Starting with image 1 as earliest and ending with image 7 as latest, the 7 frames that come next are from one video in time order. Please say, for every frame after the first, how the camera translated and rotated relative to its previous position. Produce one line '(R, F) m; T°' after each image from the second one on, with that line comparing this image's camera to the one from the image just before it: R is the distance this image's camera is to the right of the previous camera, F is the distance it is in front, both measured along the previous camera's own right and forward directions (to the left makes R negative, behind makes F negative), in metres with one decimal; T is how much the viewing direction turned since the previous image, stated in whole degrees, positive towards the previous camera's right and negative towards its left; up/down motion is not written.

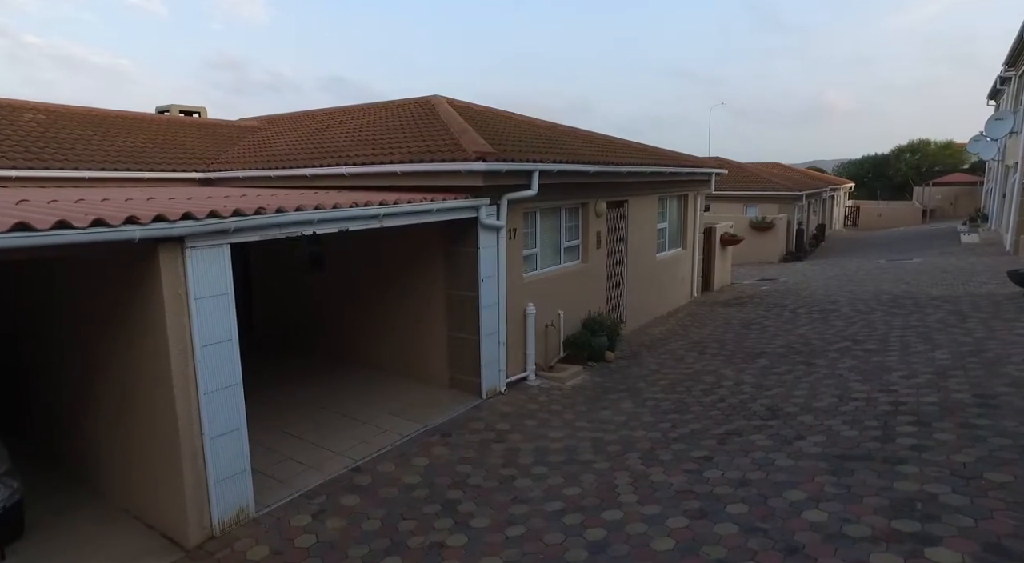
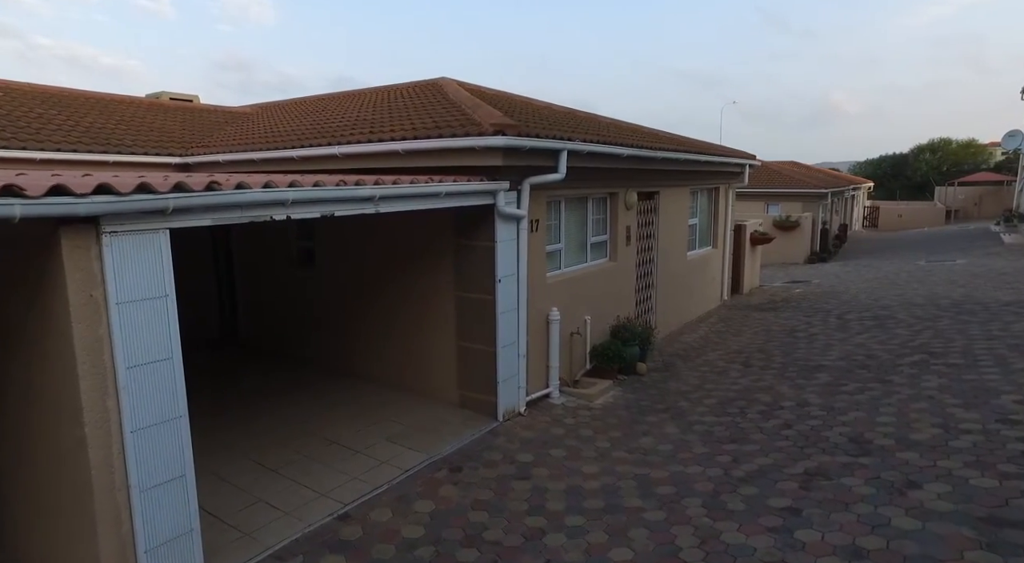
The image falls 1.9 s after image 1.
(-0.2, +1.3) m; 0°
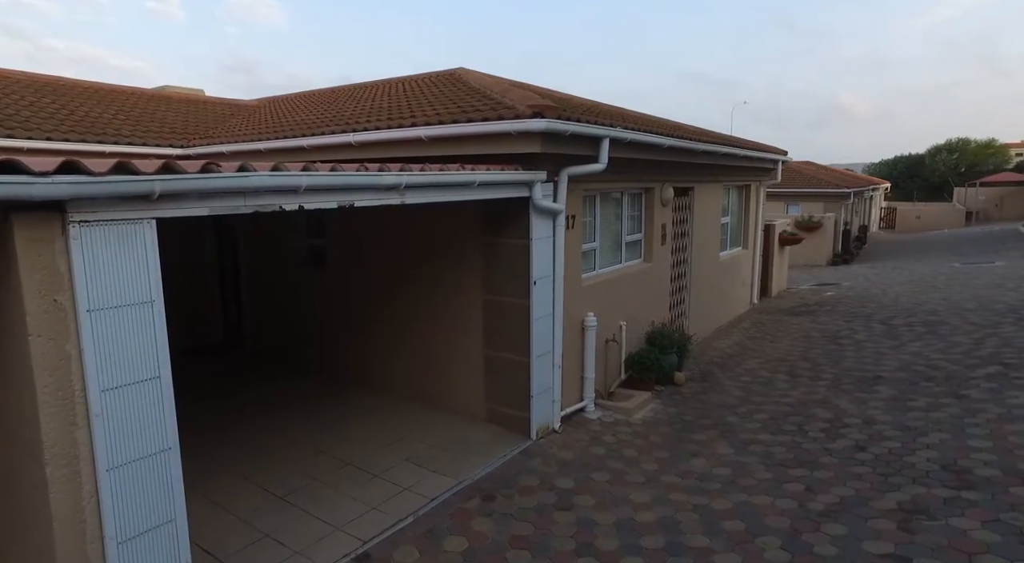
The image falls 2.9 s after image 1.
(-0.3, +0.7) m; 0°
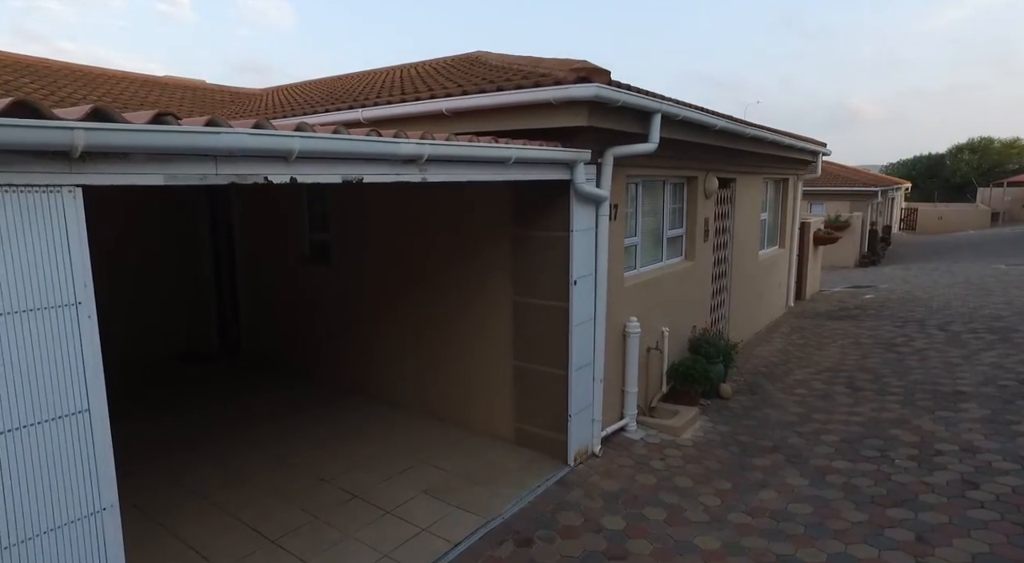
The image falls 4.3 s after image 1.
(-0.2, +0.9) m; -1°
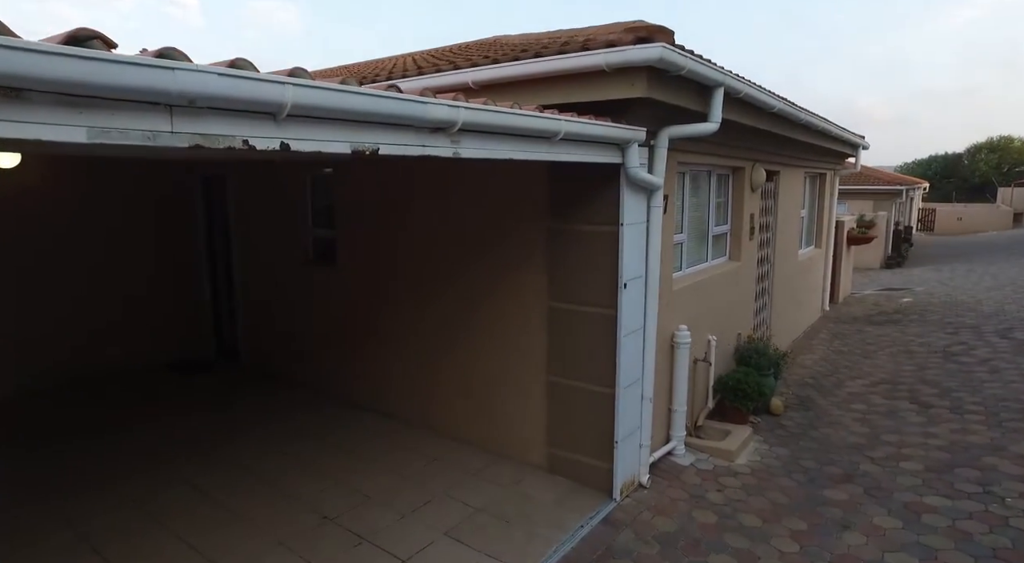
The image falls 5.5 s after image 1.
(-0.2, +0.8) m; 0°
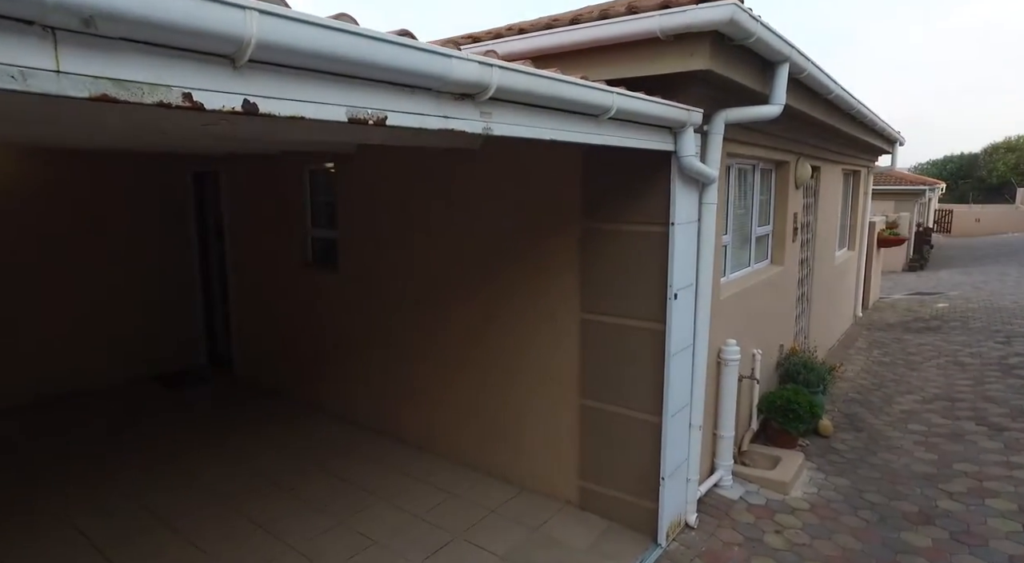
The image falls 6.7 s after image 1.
(-0.1, +0.6) m; -1°
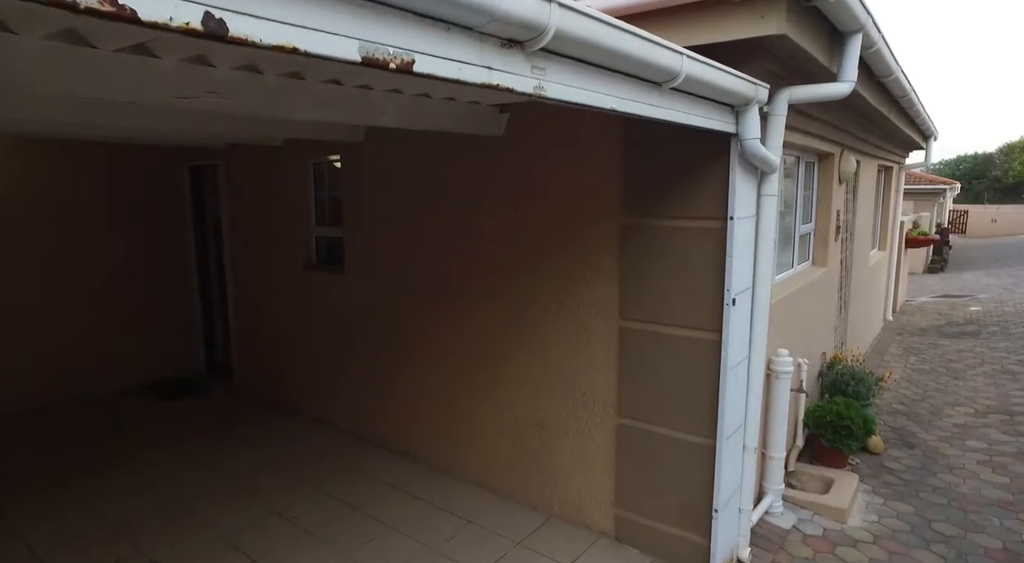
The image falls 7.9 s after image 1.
(-0.1, +0.5) m; -1°
